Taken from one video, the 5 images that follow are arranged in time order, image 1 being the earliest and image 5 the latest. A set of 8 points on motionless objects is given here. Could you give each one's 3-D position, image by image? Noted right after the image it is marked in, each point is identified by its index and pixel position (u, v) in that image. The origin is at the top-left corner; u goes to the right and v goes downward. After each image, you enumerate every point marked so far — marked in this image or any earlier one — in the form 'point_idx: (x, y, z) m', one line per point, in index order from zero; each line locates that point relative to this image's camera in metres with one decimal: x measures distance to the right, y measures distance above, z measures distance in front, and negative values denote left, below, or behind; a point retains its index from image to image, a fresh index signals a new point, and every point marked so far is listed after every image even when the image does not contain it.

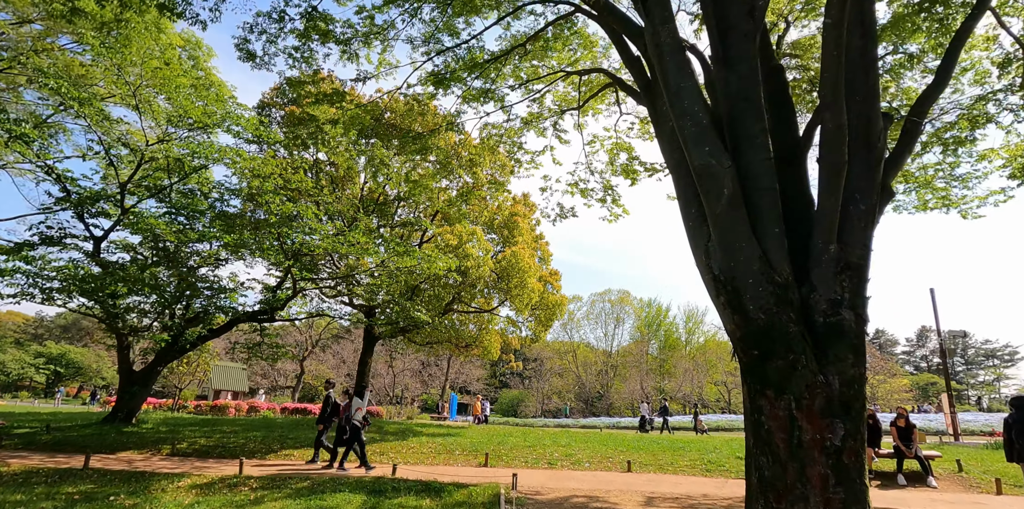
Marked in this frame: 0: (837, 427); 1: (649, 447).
0: (+1.9, -1.0, +3.2) m
1: (+2.9, -4.0, +11.3) m
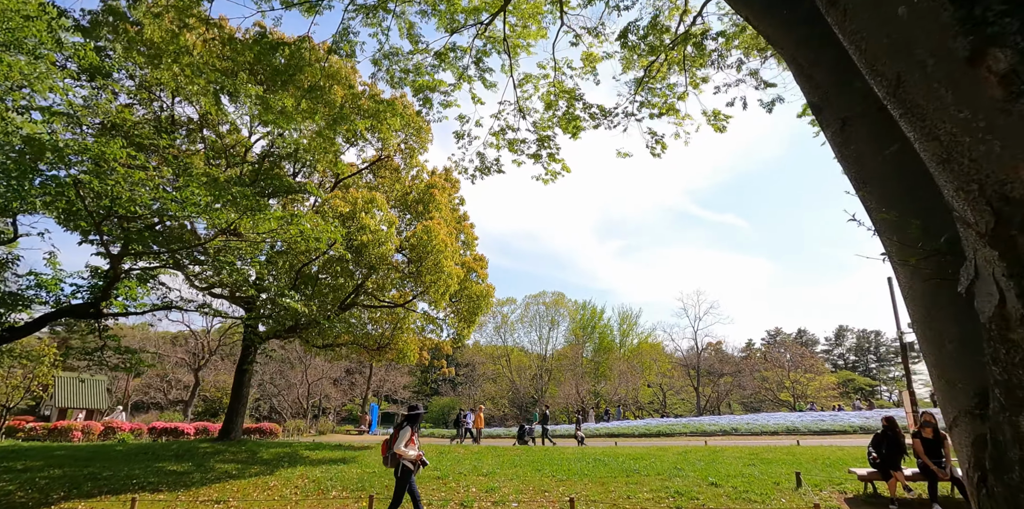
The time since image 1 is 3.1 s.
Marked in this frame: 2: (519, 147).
0: (+1.4, -0.4, +0.6) m
1: (+1.4, -3.5, +8.7) m
2: (+0.1, +1.8, +9.0) m
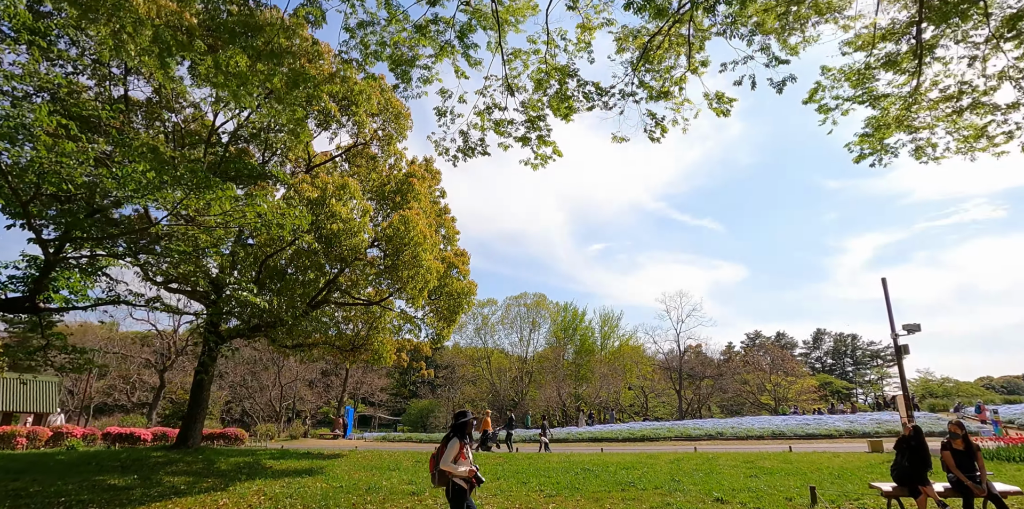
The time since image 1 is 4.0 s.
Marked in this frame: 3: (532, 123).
0: (+1.4, -0.3, -0.1) m
1: (+1.1, -3.4, +8.0) m
2: (-0.1, +1.9, +8.2) m
3: (+0.3, +2.0, +8.4) m
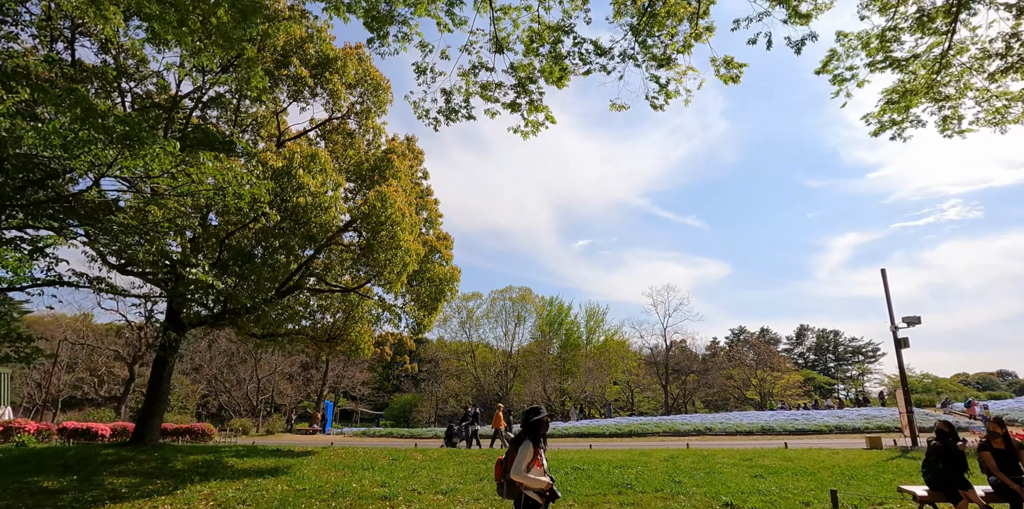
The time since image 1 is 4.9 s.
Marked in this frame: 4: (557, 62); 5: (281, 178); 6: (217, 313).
0: (+1.5, 0.0, -0.9) m
1: (+0.9, -3.1, +7.2) m
2: (-0.2, +2.3, +7.4) m
3: (+0.1, +2.3, +7.6) m
4: (+0.6, +2.8, +7.7) m
5: (-4.1, +1.4, +9.8) m
6: (-6.4, -1.3, +11.7) m
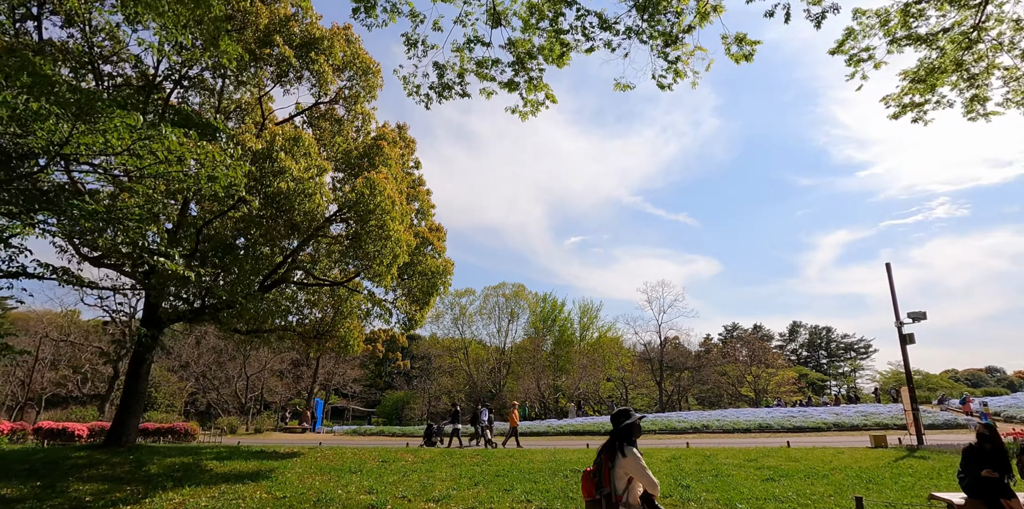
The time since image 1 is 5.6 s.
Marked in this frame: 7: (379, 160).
0: (+1.5, +0.1, -1.4) m
1: (+0.9, -3.0, +6.8) m
2: (-0.3, +2.4, +6.9) m
3: (+0.1, +2.5, +7.1) m
4: (+0.6, +2.9, +7.2) m
5: (-4.2, +1.5, +9.2) m
6: (-6.4, -1.1, +11.1) m
7: (-2.6, +1.8, +10.9) m
